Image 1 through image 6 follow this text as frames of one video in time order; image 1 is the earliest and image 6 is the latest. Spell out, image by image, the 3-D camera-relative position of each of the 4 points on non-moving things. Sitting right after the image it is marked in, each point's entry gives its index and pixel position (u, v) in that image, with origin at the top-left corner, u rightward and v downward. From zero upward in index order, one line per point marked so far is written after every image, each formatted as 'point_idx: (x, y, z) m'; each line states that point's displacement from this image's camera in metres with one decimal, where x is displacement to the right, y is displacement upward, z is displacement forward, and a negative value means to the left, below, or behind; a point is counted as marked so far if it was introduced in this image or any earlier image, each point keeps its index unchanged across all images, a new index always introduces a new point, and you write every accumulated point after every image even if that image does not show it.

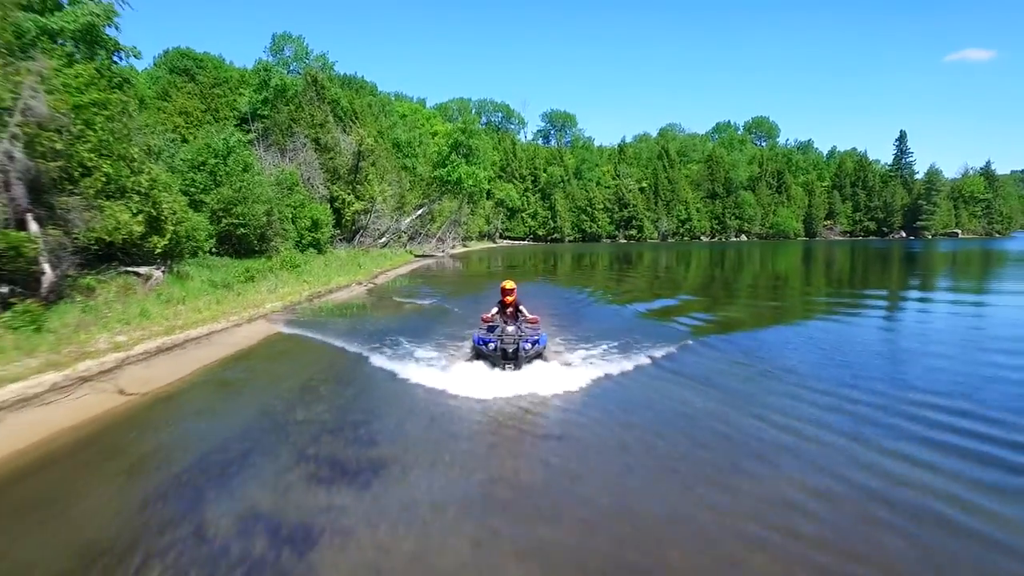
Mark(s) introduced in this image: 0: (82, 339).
0: (-12.5, -0.2, +19.2) m
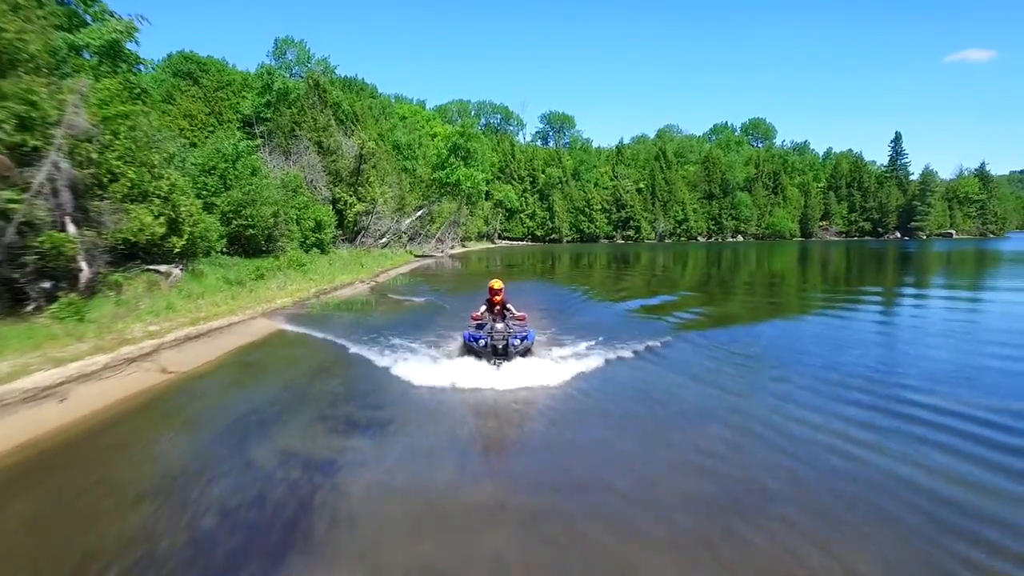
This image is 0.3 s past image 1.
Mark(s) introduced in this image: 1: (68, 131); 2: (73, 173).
0: (-10.0, -0.5, +17.1) m
1: (-10.4, +3.7, +15.3) m
2: (-10.7, +2.9, +15.8) m
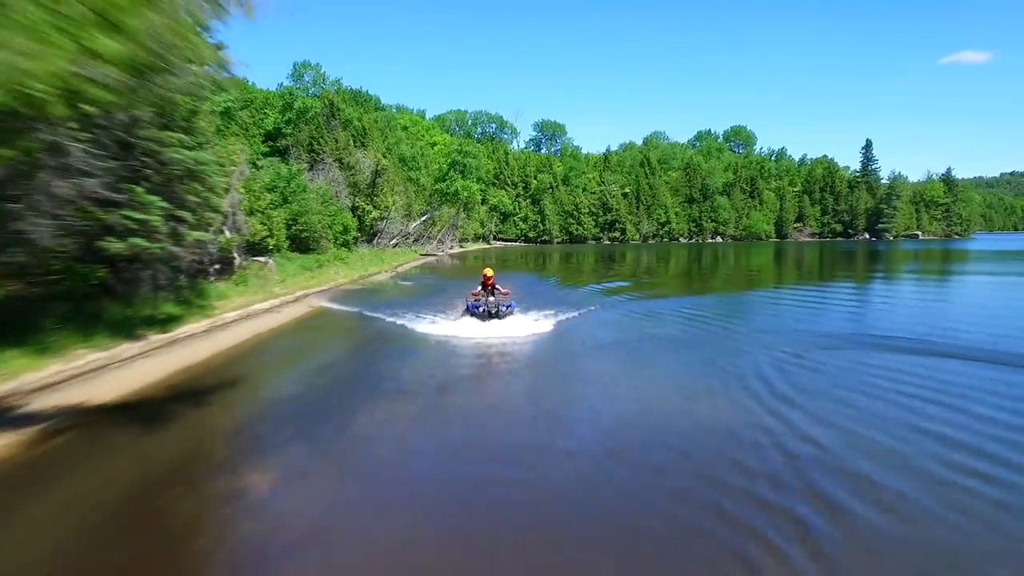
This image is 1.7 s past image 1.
0: (-10.9, +0.4, +28.3) m
1: (-11.3, +4.5, +26.4) m
2: (-11.6, +3.7, +27.0) m
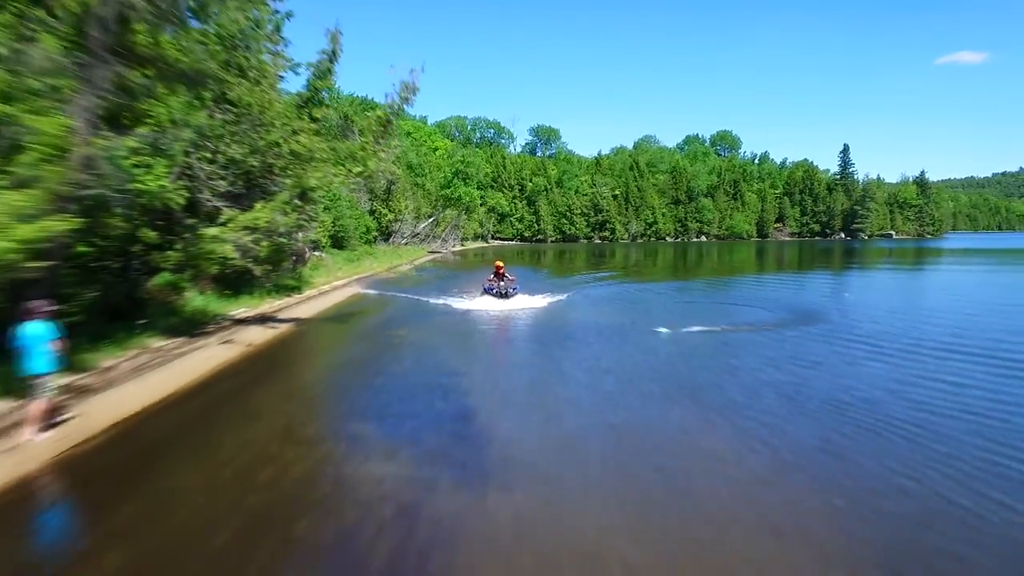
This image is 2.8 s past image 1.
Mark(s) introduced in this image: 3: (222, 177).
0: (-11.3, +1.2, +38.8) m
1: (-11.7, +5.4, +37.0) m
2: (-11.9, +4.5, +37.5) m
3: (-7.6, +2.9, +16.9) m
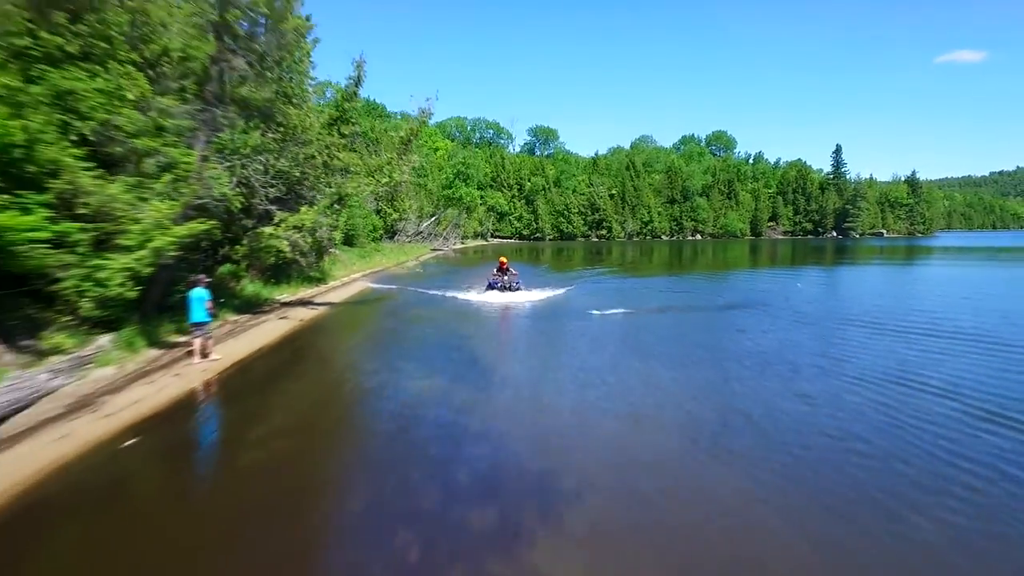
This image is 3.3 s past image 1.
0: (-11.4, +1.6, +42.7) m
1: (-11.8, +5.8, +40.9) m
2: (-12.0, +5.0, +41.4) m
3: (-7.7, +3.3, +20.8) m
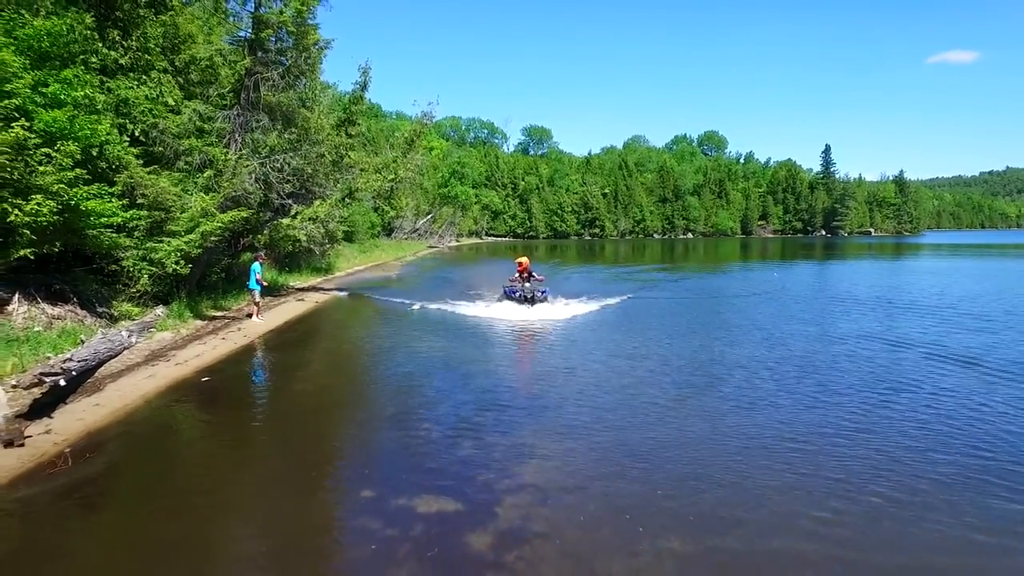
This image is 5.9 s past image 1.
0: (-11.8, +2.1, +44.8) m
1: (-12.2, +6.3, +43.0) m
2: (-12.4, +5.5, +43.6) m
3: (-7.9, +3.8, +23.0) m
